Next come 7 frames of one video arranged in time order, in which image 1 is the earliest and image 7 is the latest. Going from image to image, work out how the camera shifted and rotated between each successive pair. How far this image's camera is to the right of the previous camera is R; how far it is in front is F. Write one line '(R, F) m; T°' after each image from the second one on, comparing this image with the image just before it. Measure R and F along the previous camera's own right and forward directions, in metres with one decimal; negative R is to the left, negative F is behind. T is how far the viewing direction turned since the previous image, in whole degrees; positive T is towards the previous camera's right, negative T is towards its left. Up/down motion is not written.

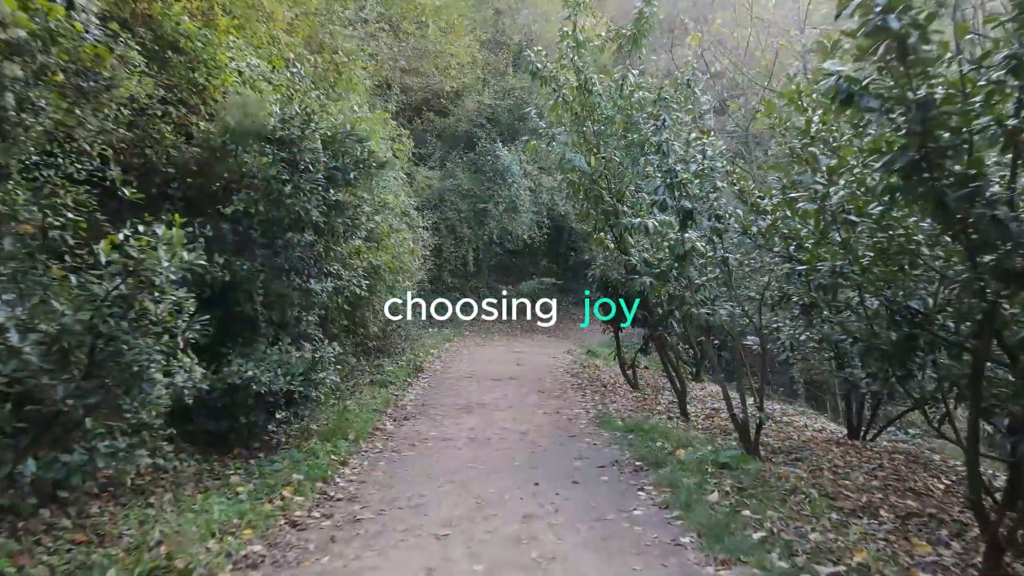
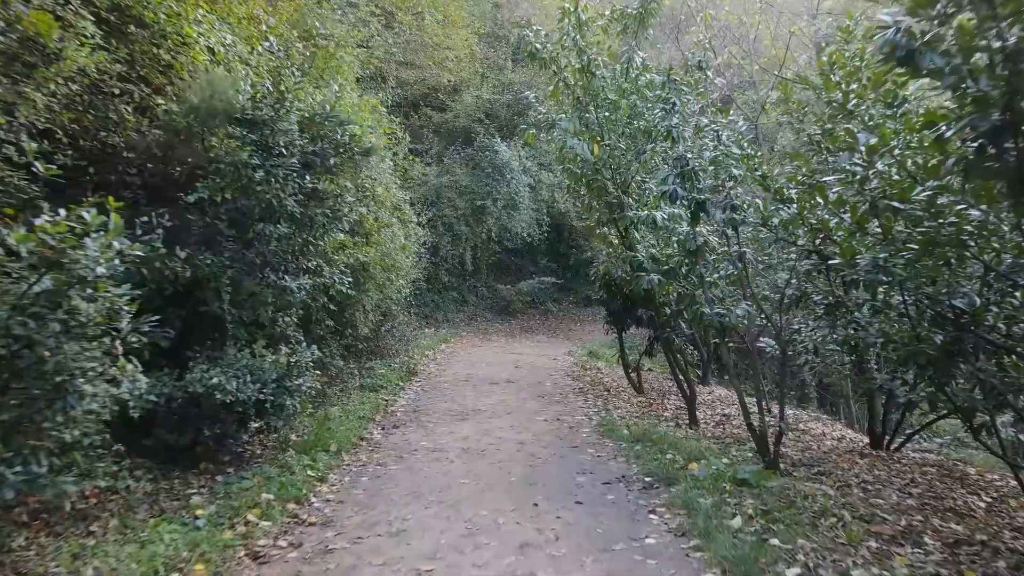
(0.0, +0.7) m; 0°
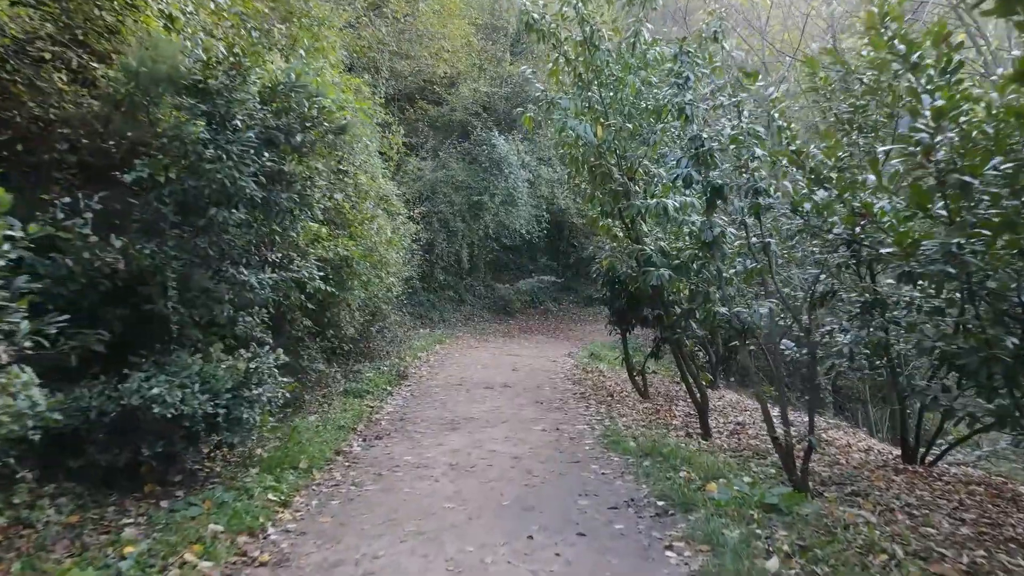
(+0.1, +0.9) m; 0°
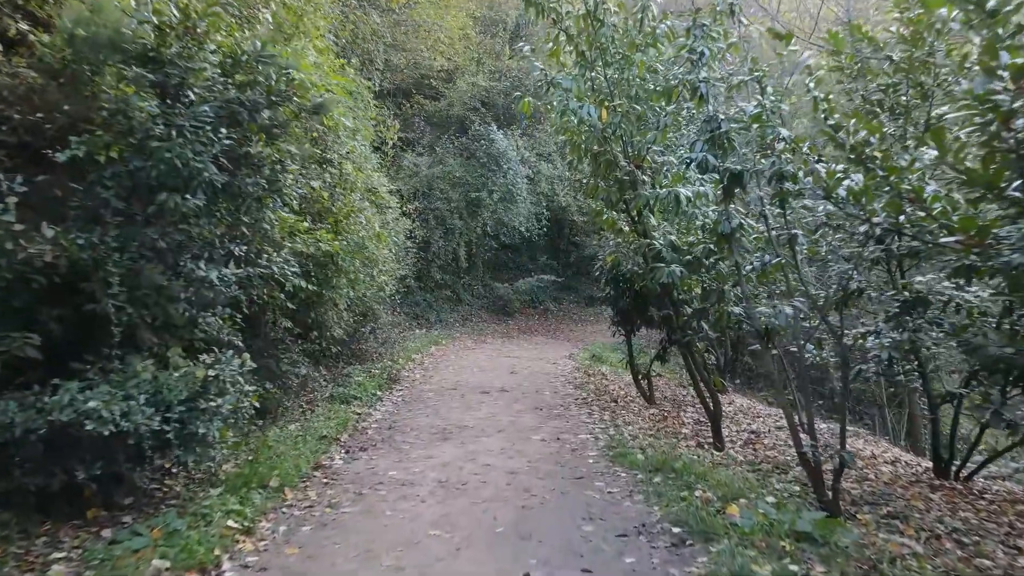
(0.0, +0.7) m; 0°
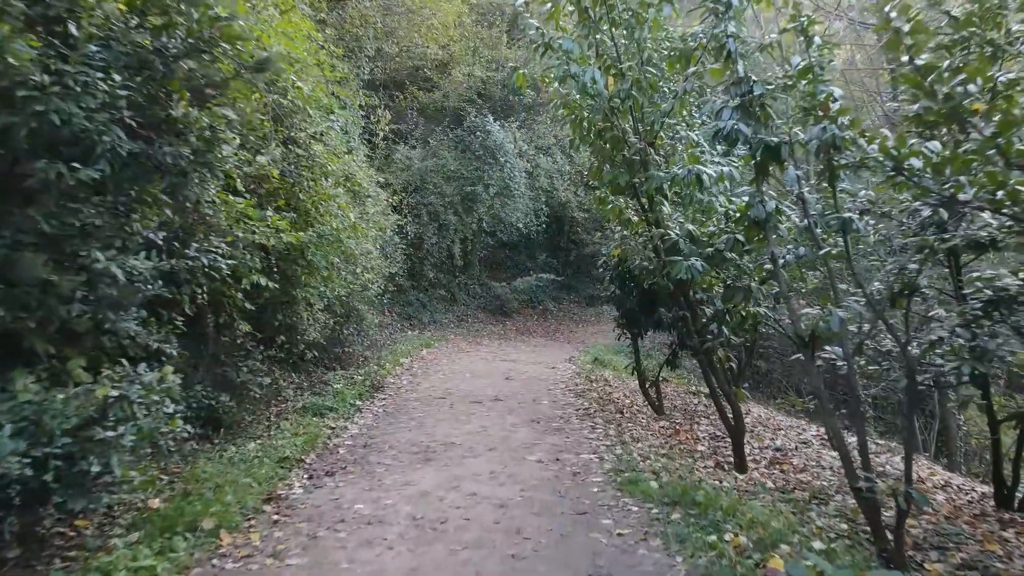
(+0.1, +1.1) m; 0°
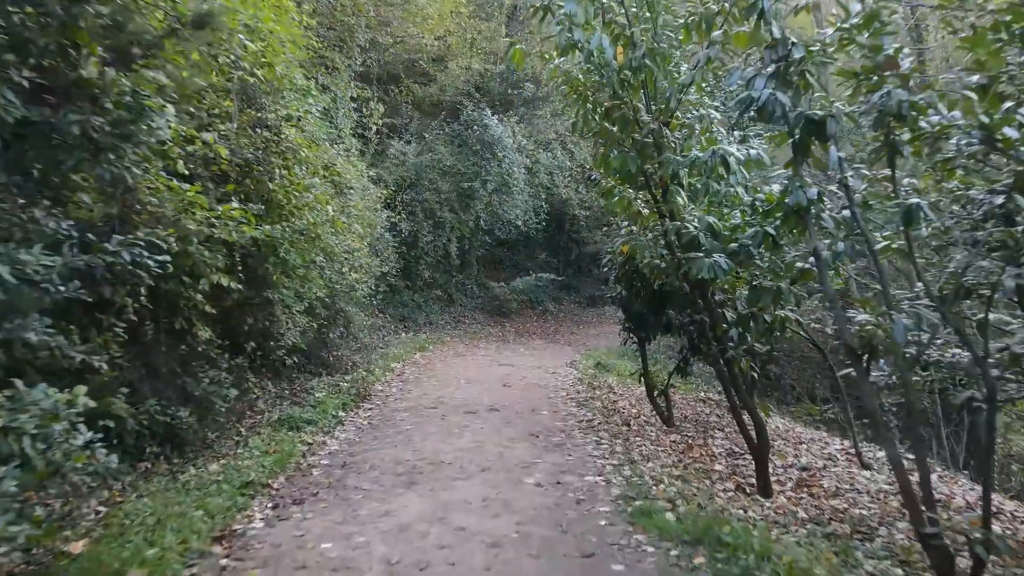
(0.0, +0.9) m; 0°
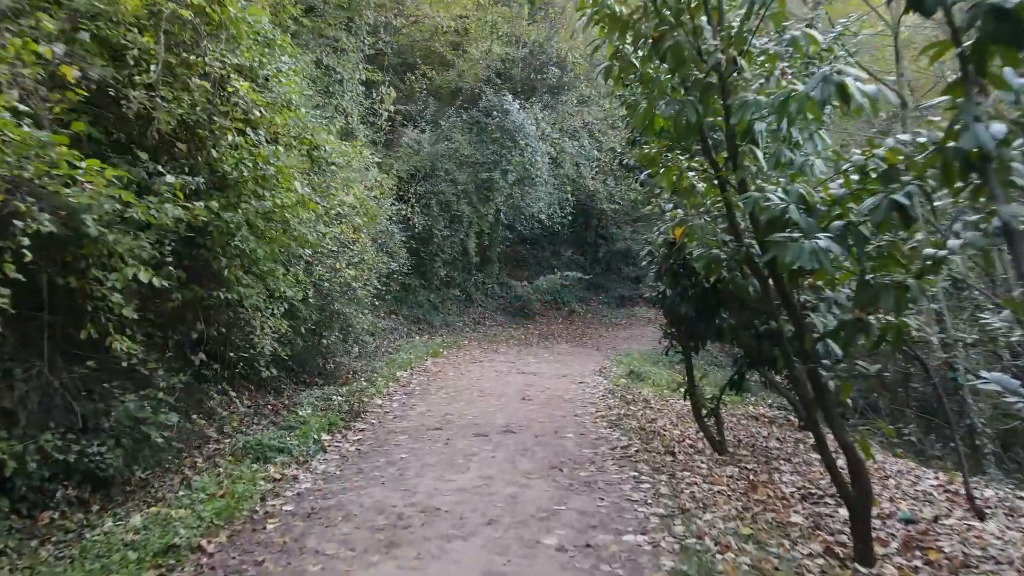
(+0.1, +1.6) m; -2°
